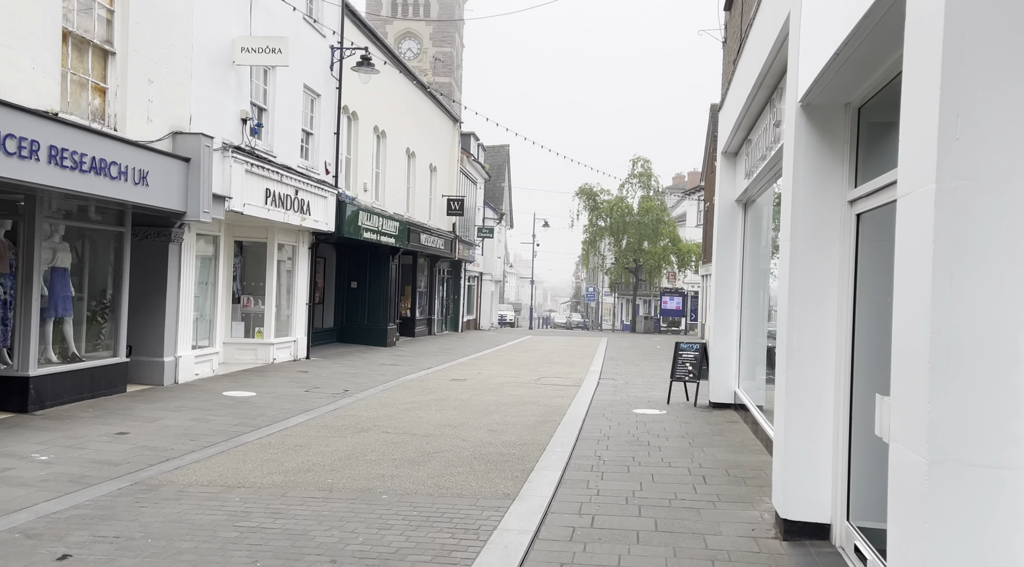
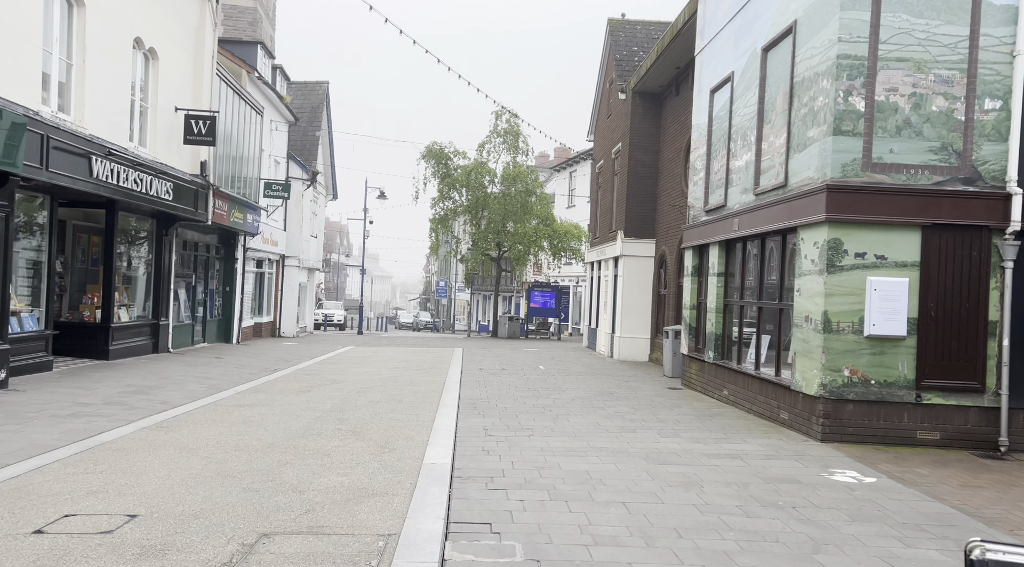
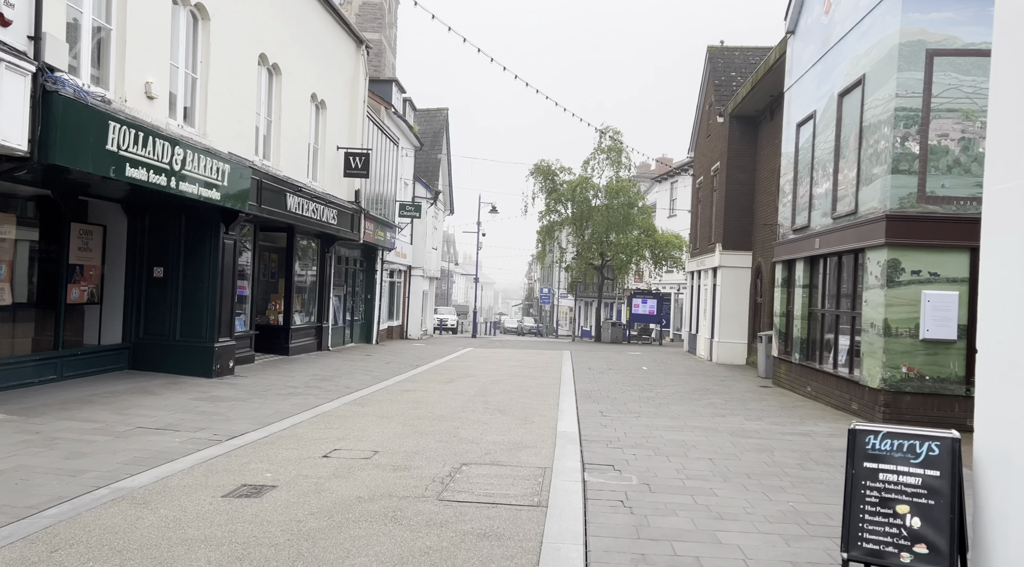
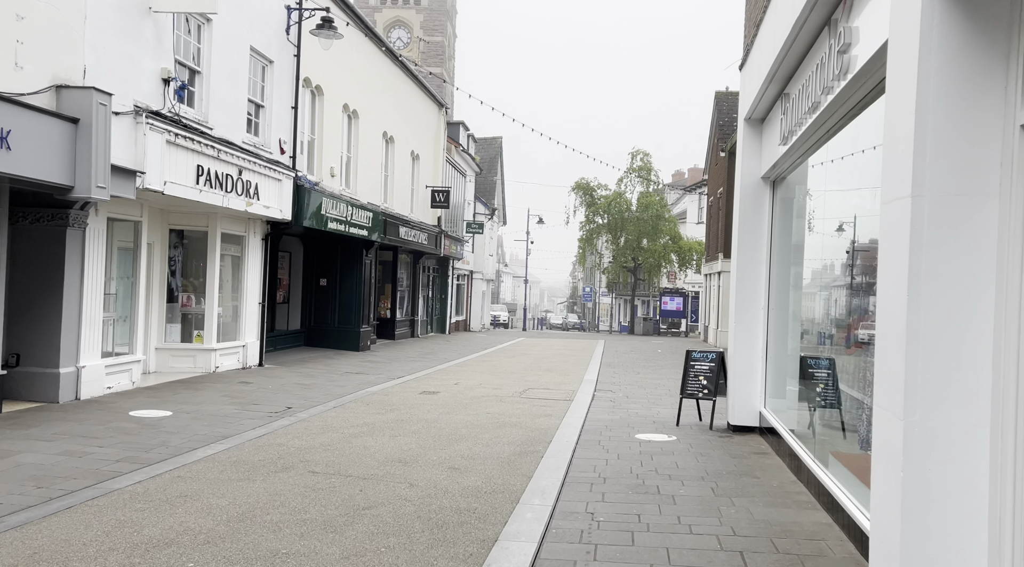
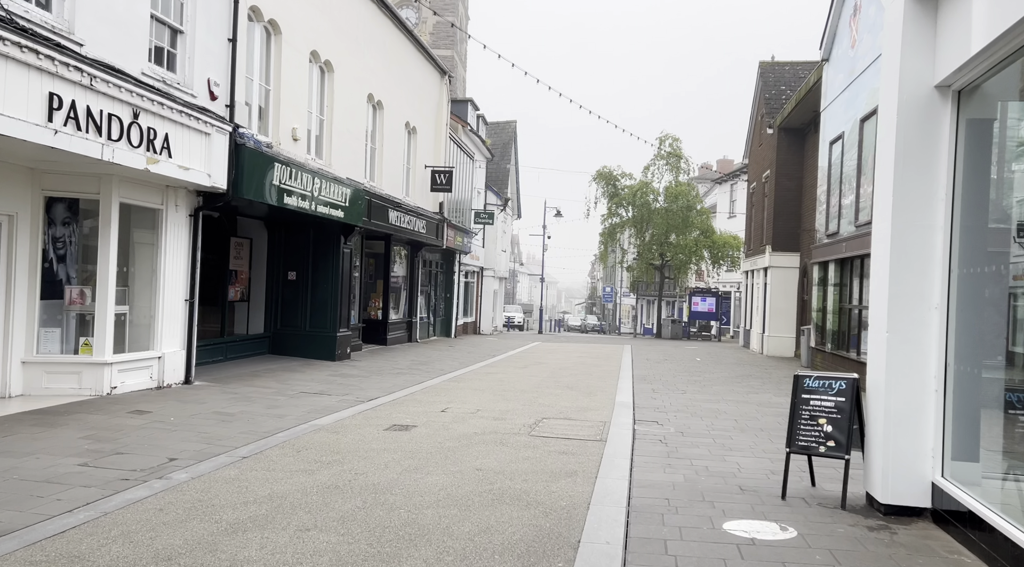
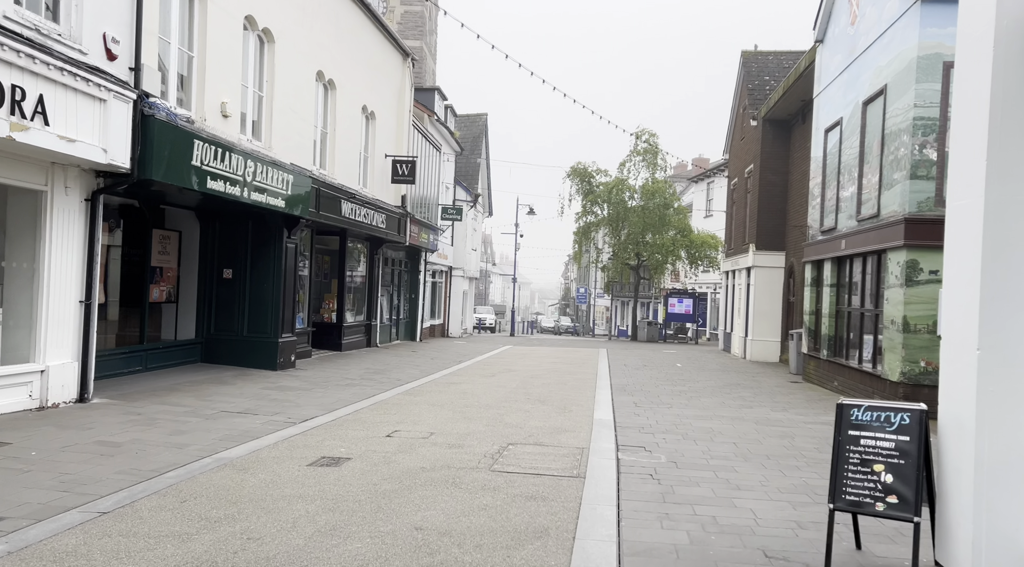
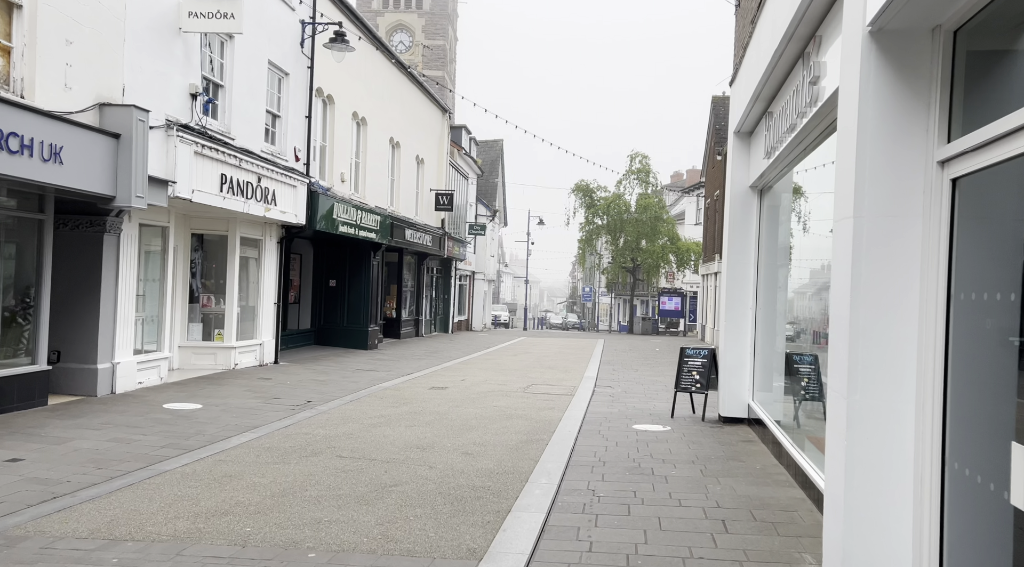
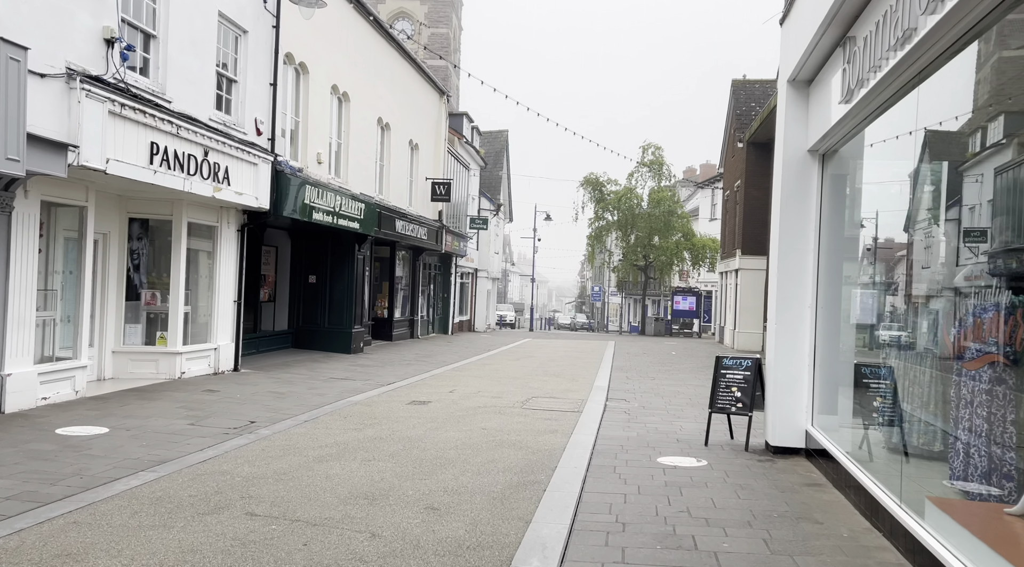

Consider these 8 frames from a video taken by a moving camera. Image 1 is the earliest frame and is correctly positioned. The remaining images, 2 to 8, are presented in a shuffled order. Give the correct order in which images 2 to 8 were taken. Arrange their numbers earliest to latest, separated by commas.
7, 4, 8, 5, 6, 3, 2
